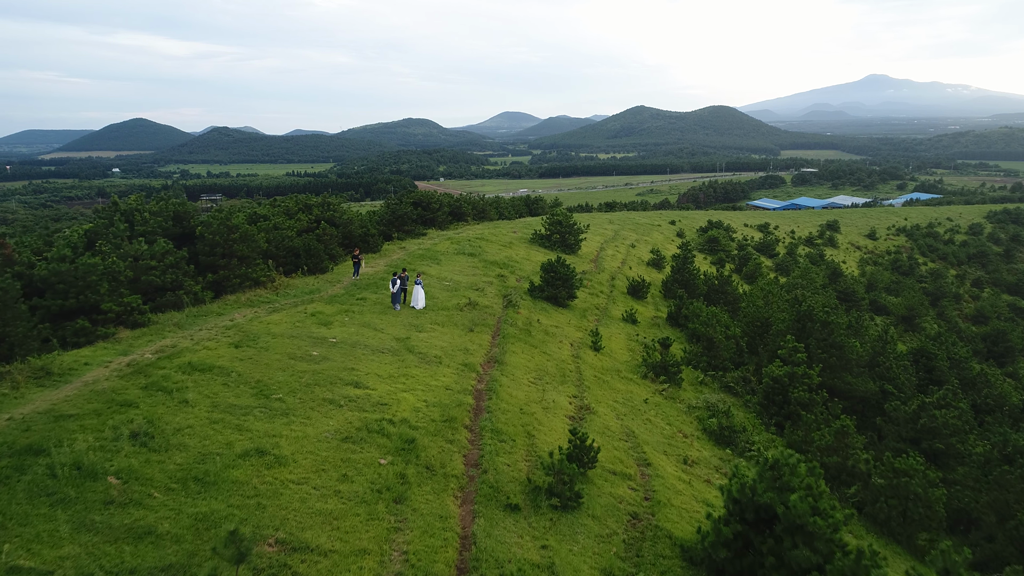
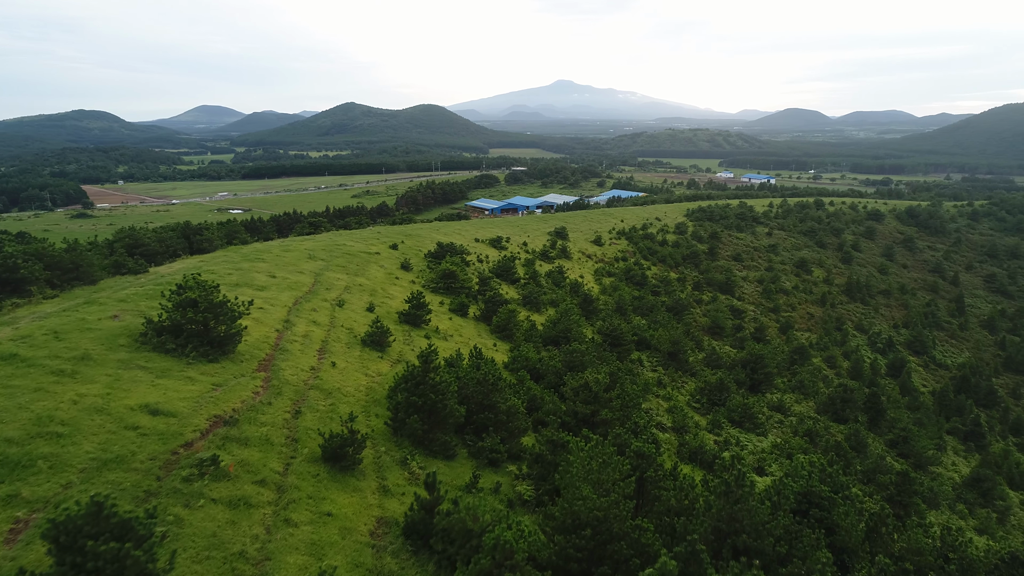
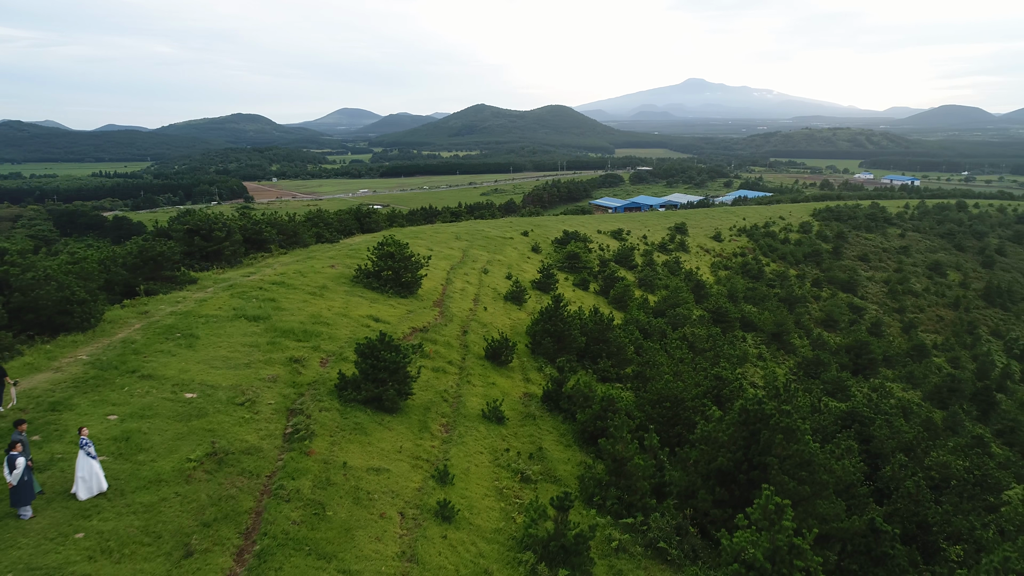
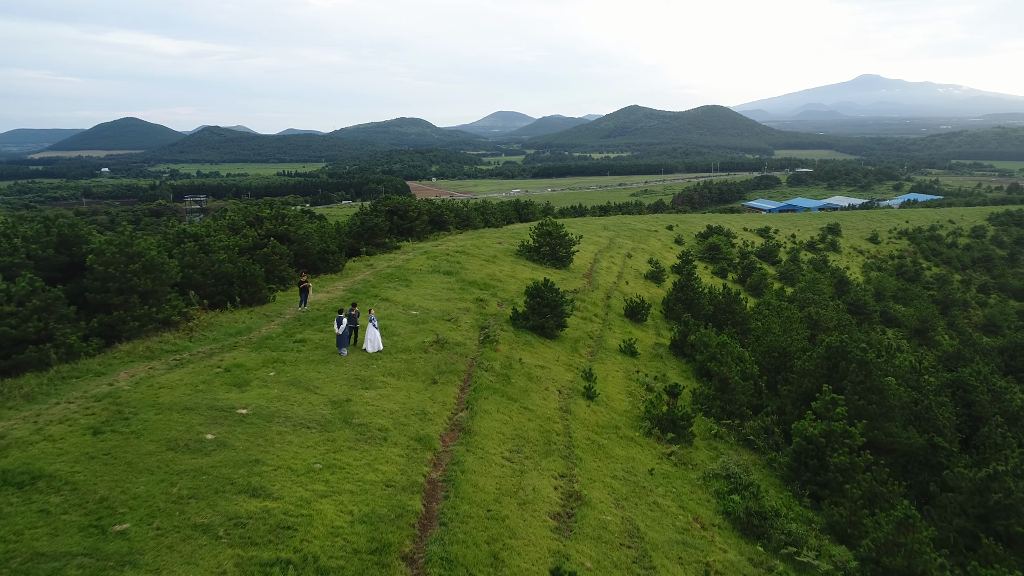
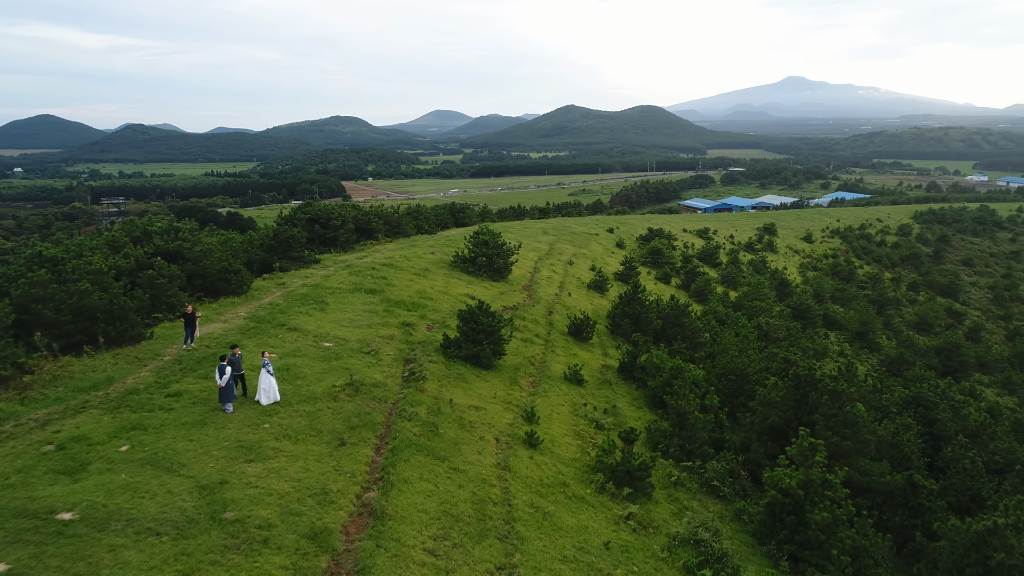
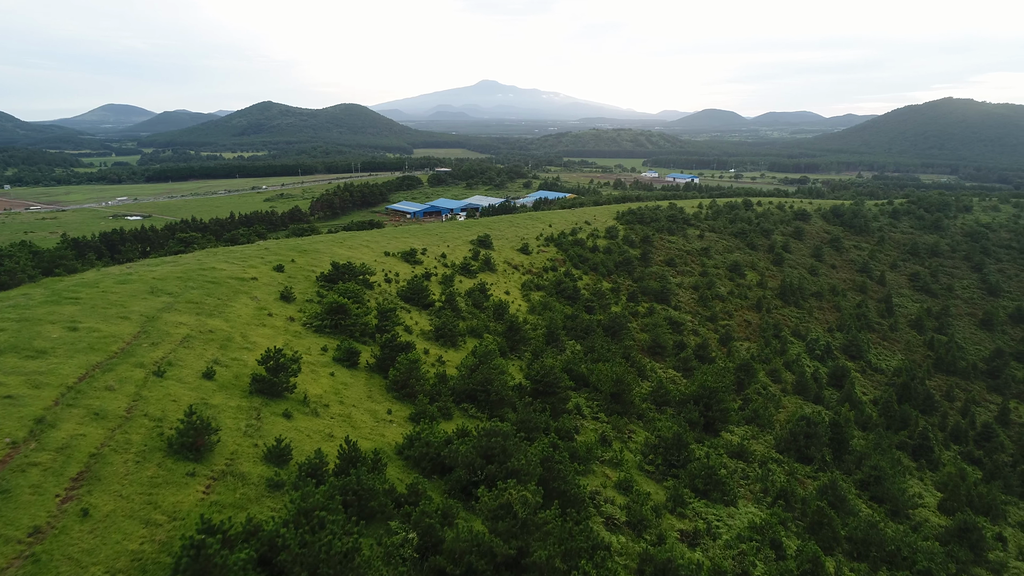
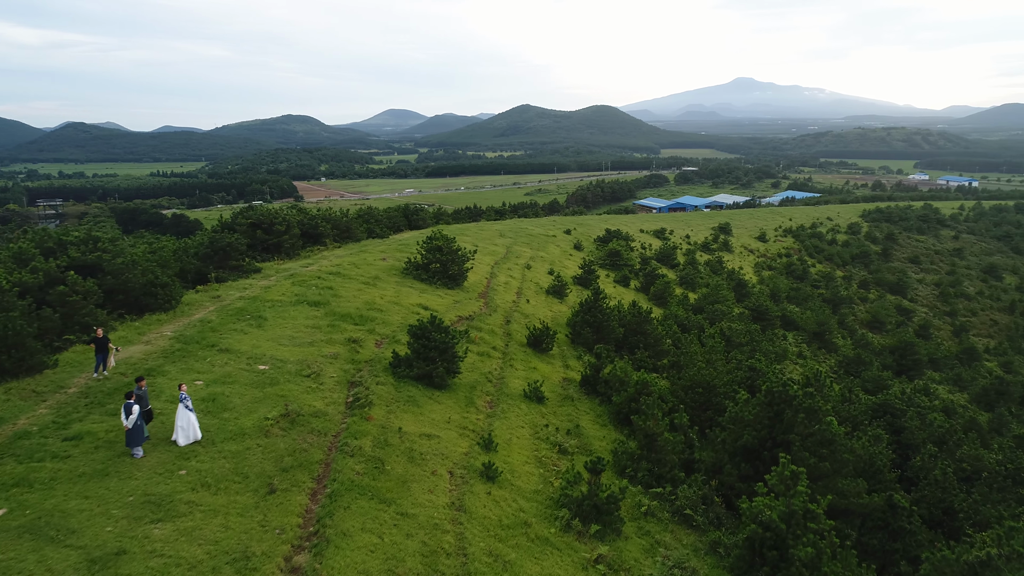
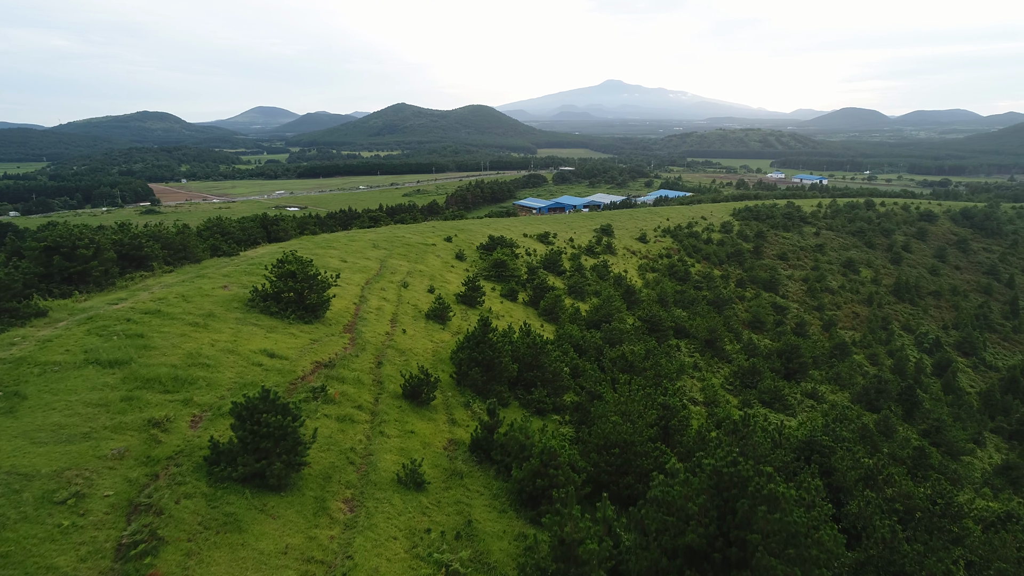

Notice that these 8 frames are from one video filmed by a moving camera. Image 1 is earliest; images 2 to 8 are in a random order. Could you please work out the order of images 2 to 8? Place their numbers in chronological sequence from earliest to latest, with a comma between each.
4, 5, 7, 3, 8, 2, 6
